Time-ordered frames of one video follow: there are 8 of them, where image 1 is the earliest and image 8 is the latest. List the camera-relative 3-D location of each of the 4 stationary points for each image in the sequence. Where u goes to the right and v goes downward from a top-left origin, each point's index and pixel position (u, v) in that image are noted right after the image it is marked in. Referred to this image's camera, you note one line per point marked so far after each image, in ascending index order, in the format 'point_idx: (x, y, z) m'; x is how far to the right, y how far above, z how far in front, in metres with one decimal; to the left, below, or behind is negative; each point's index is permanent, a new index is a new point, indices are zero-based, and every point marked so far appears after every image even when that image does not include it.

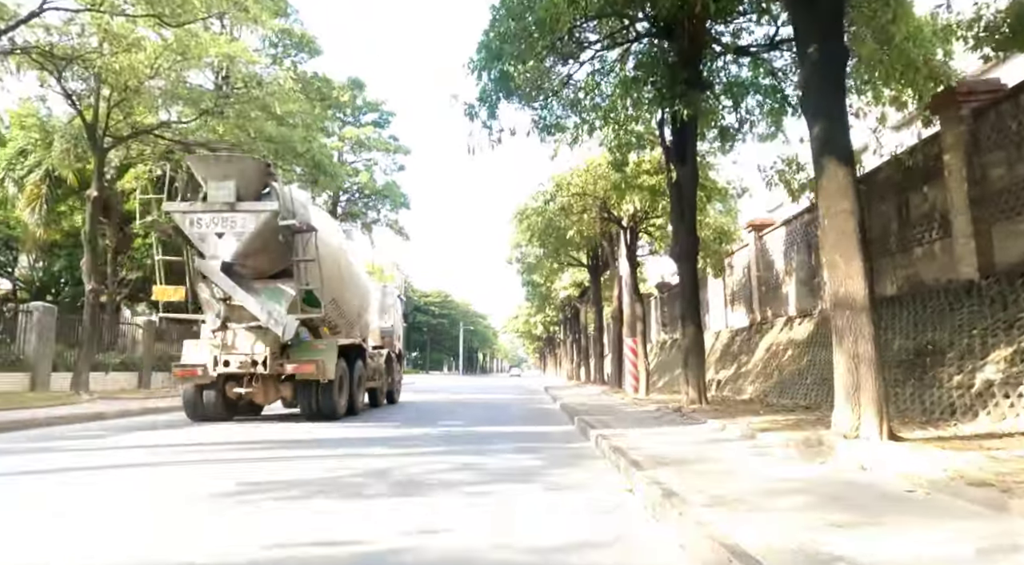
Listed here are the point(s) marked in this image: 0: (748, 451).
0: (+2.4, -1.7, +8.2) m
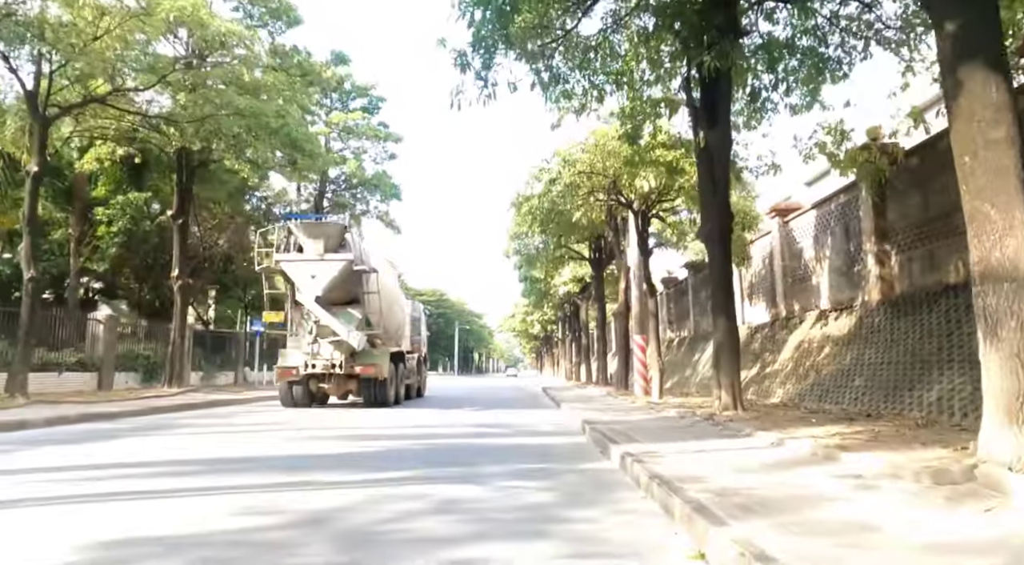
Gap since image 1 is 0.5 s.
0: (+2.4, -1.5, +6.0) m
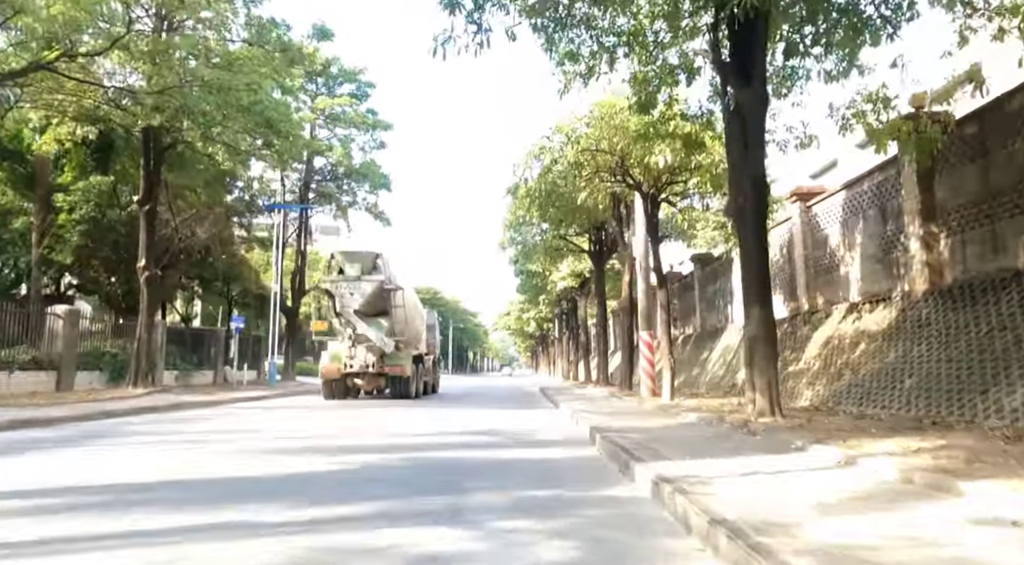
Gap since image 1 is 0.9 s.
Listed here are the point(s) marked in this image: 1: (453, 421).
0: (+2.5, -1.3, +4.1) m
1: (-1.2, -3.0, +16.8) m
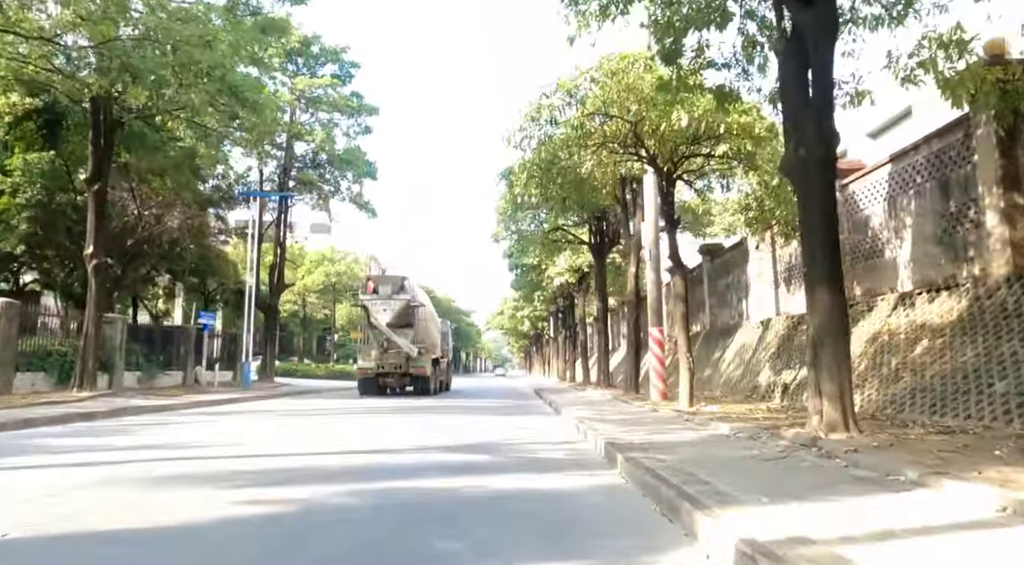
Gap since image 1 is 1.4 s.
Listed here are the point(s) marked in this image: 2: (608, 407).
0: (+2.5, -1.0, +1.7) m
1: (-1.3, -2.8, +14.4) m
2: (+2.3, -3.0, +19.0) m
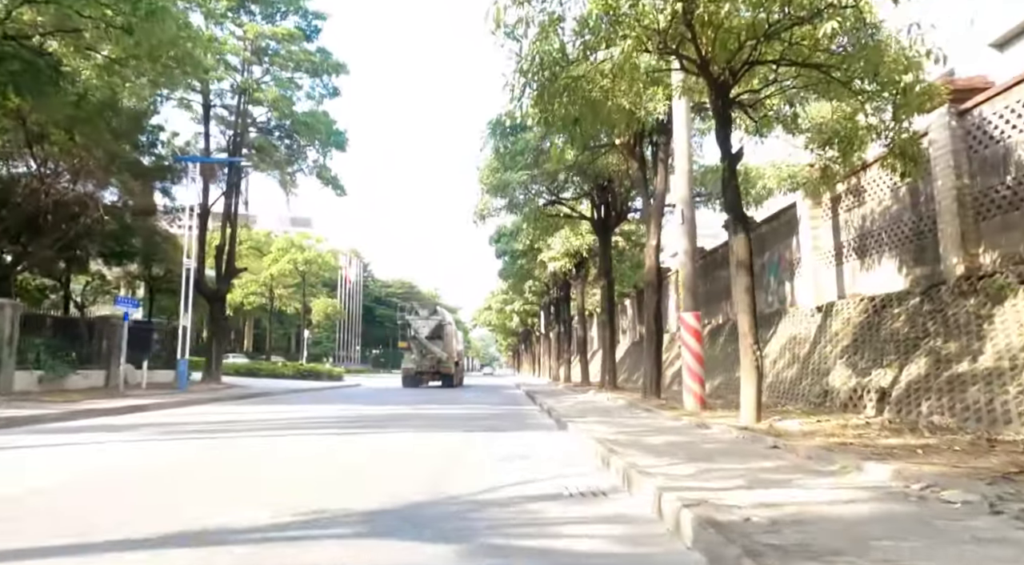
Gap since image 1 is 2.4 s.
0: (+2.5, -0.5, -3.1) m
1: (-1.5, -2.2, +9.5) m
2: (+2.1, -2.4, +14.2) m
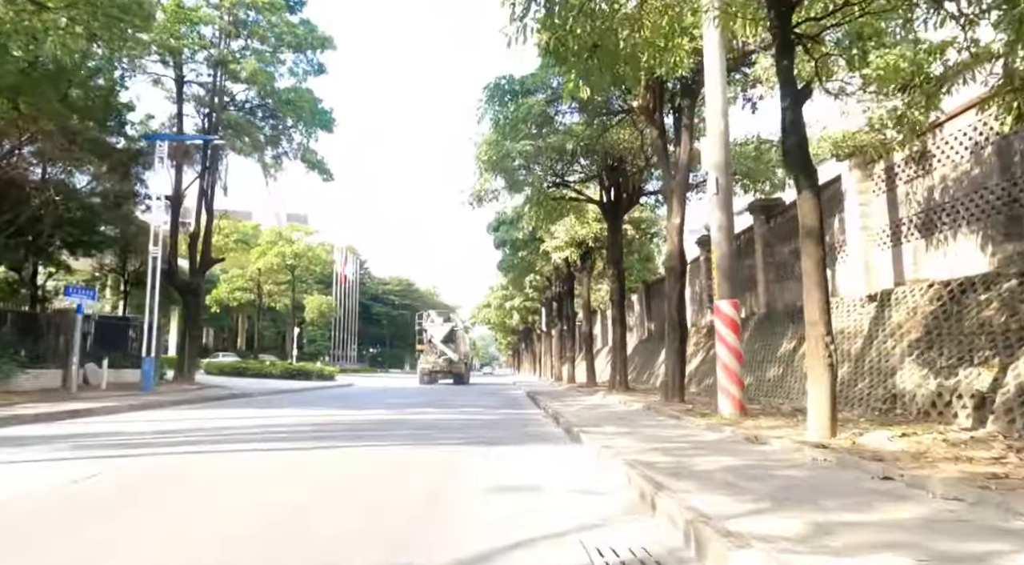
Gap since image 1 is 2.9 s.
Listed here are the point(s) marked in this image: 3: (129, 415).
0: (+2.5, -0.2, -5.6) m
1: (-1.4, -1.9, +7.0) m
2: (+2.1, -2.1, +11.7) m
3: (-8.5, -2.9, +17.8) m
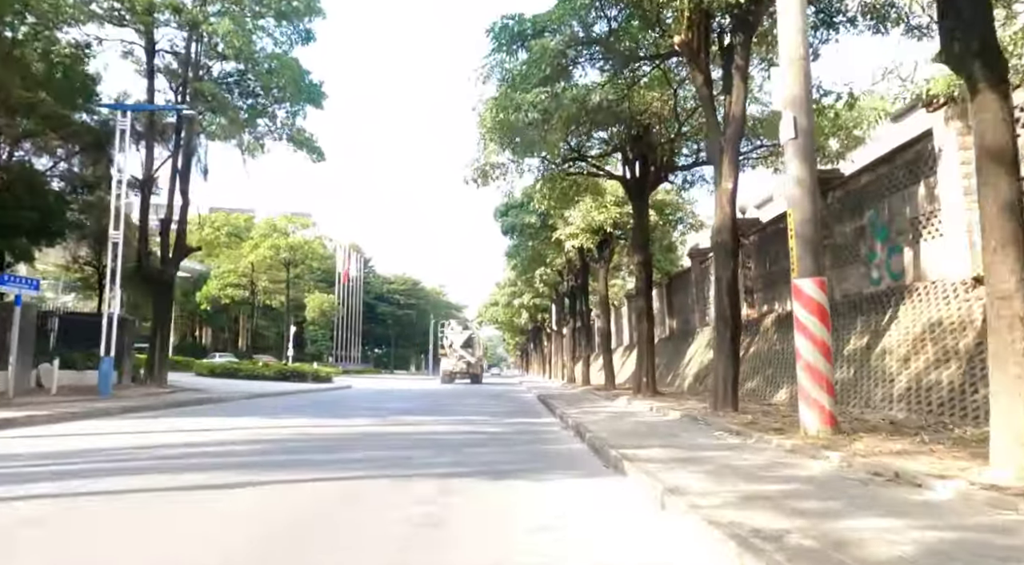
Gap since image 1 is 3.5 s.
0: (+2.5, +0.1, -8.8) m
1: (-1.3, -1.6, +3.9) m
2: (+2.3, -1.8, +8.5) m
3: (-8.3, -2.6, +14.8) m
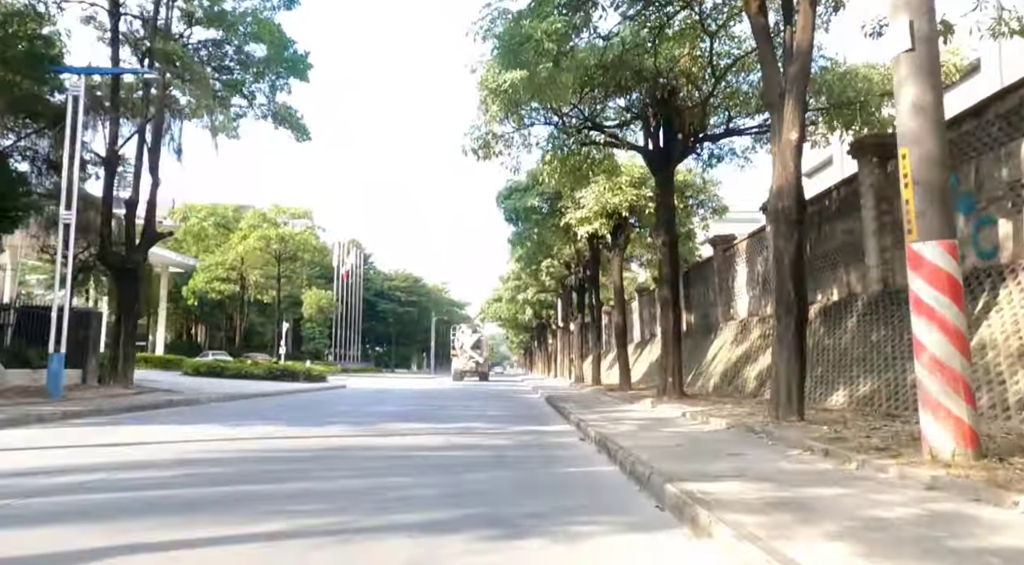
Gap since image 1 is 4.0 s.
0: (+2.5, +0.4, -11.4) m
1: (-1.3, -1.3, +1.3) m
2: (+2.4, -1.5, +5.9) m
3: (-8.2, -2.3, +12.2) m
